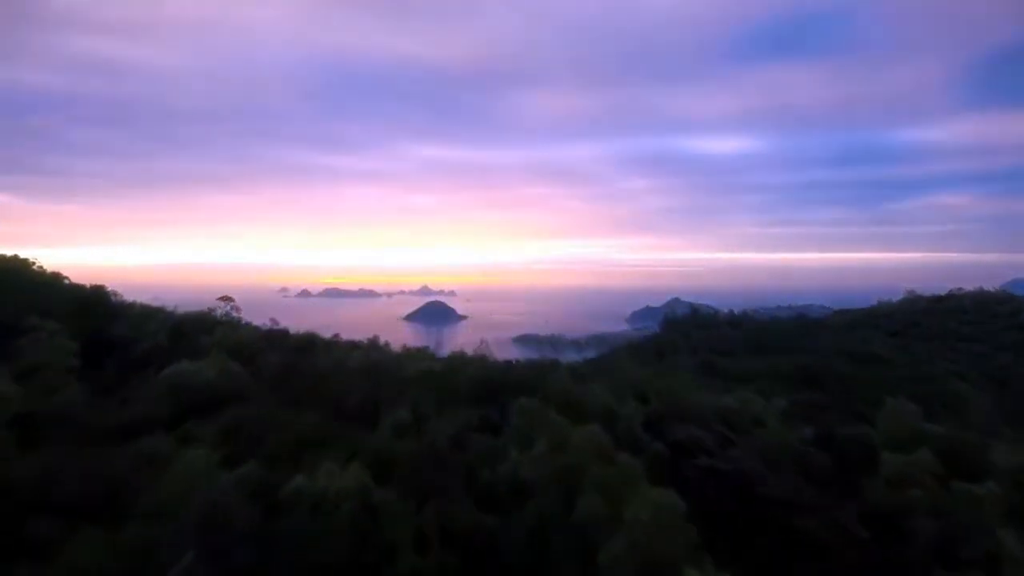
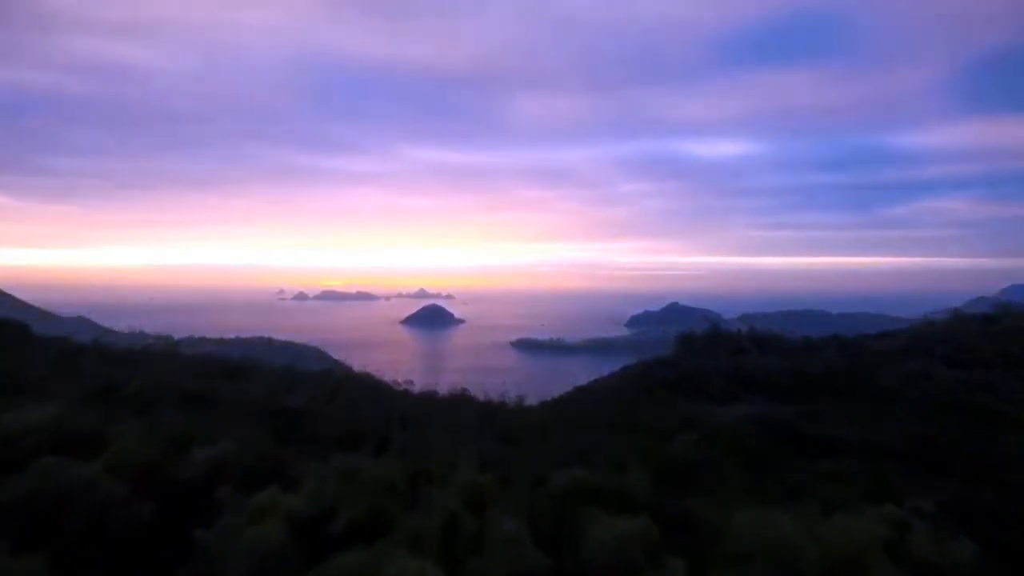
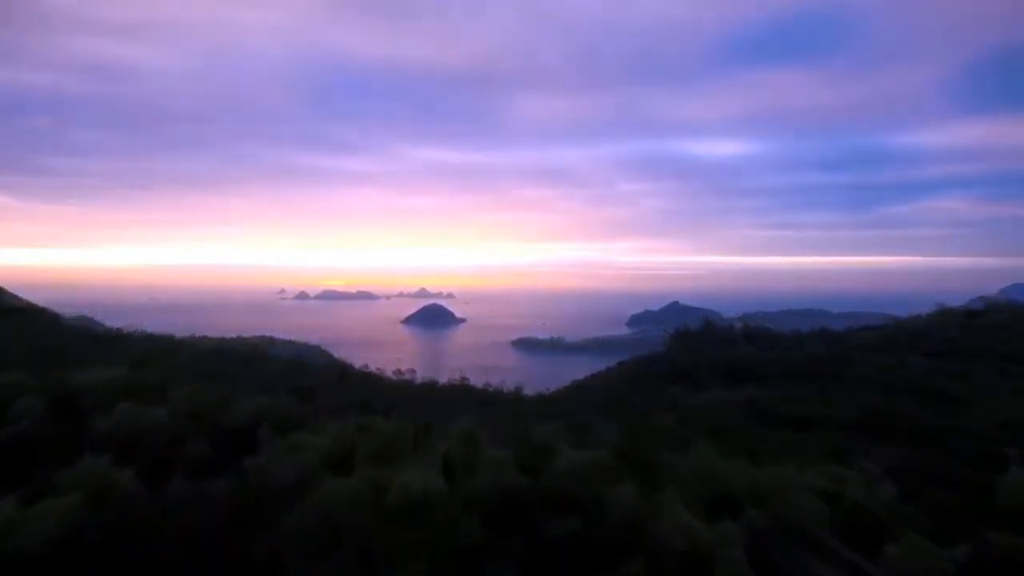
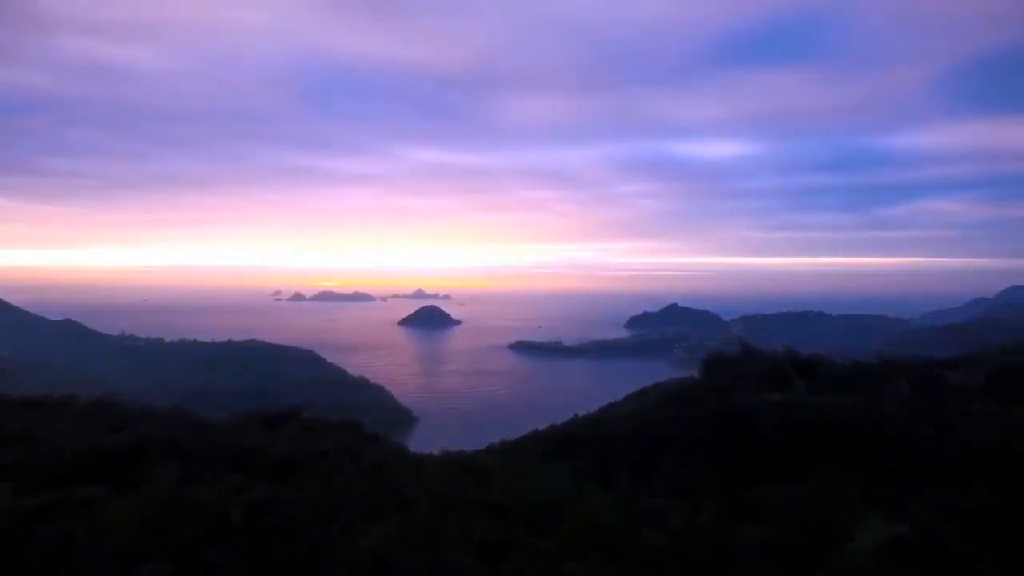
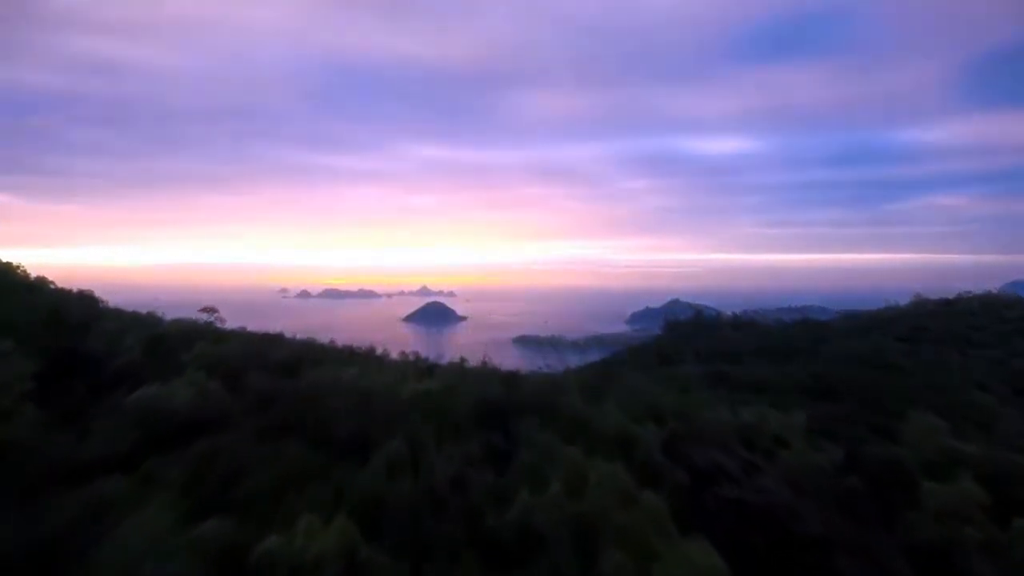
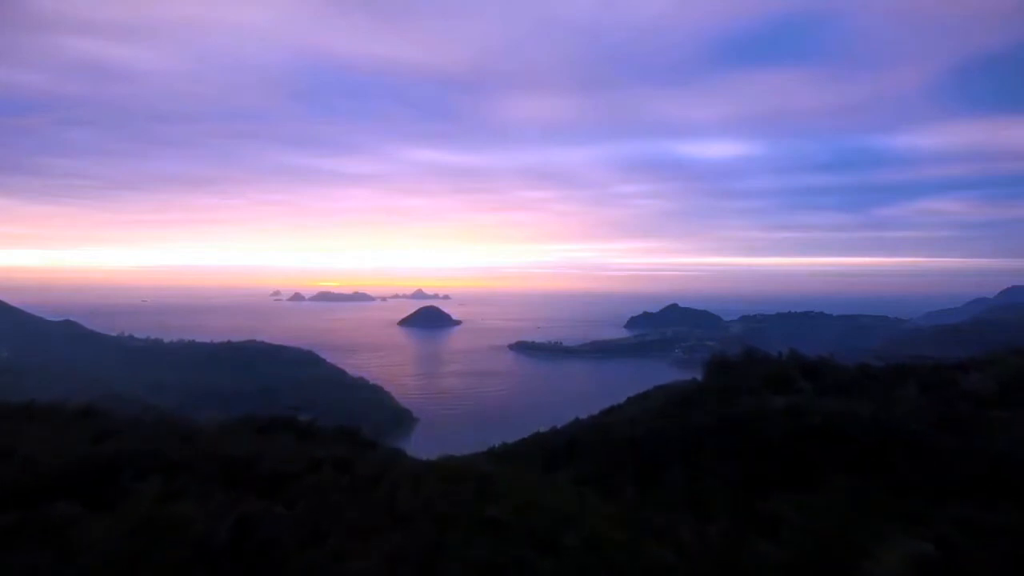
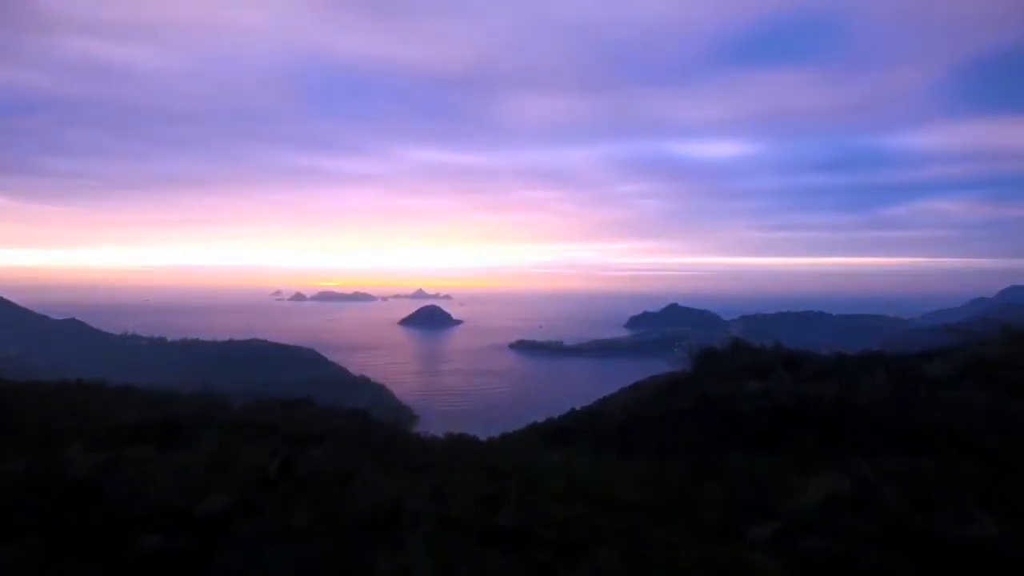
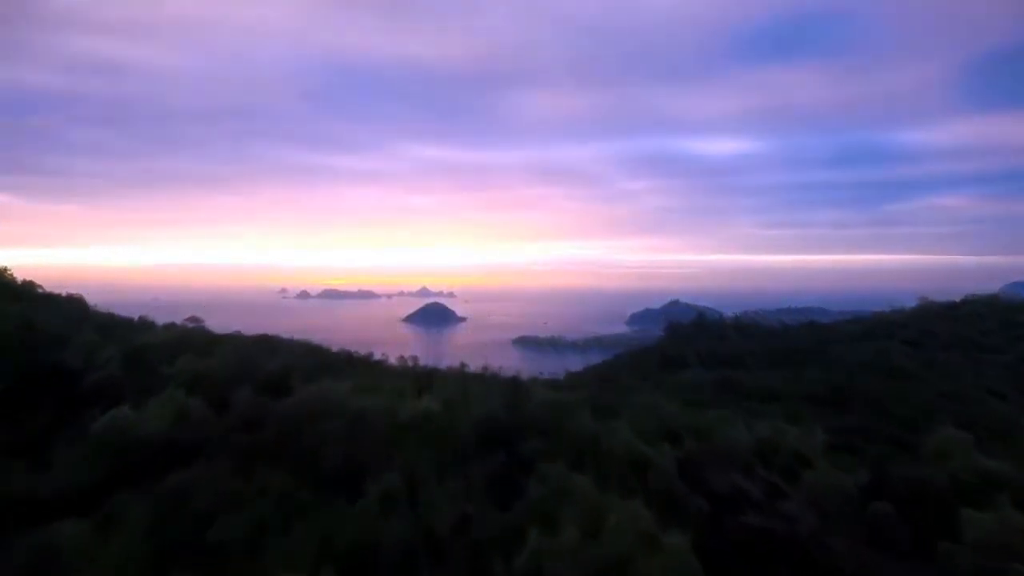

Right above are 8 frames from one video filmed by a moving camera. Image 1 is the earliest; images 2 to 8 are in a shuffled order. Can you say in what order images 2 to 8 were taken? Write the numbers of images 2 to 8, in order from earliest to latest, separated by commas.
5, 8, 3, 2, 7, 4, 6
